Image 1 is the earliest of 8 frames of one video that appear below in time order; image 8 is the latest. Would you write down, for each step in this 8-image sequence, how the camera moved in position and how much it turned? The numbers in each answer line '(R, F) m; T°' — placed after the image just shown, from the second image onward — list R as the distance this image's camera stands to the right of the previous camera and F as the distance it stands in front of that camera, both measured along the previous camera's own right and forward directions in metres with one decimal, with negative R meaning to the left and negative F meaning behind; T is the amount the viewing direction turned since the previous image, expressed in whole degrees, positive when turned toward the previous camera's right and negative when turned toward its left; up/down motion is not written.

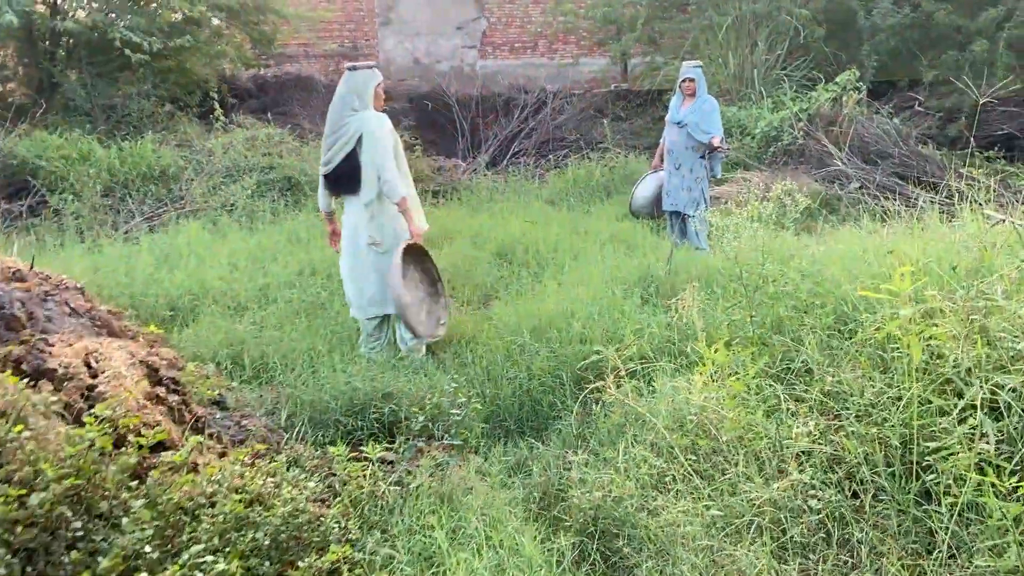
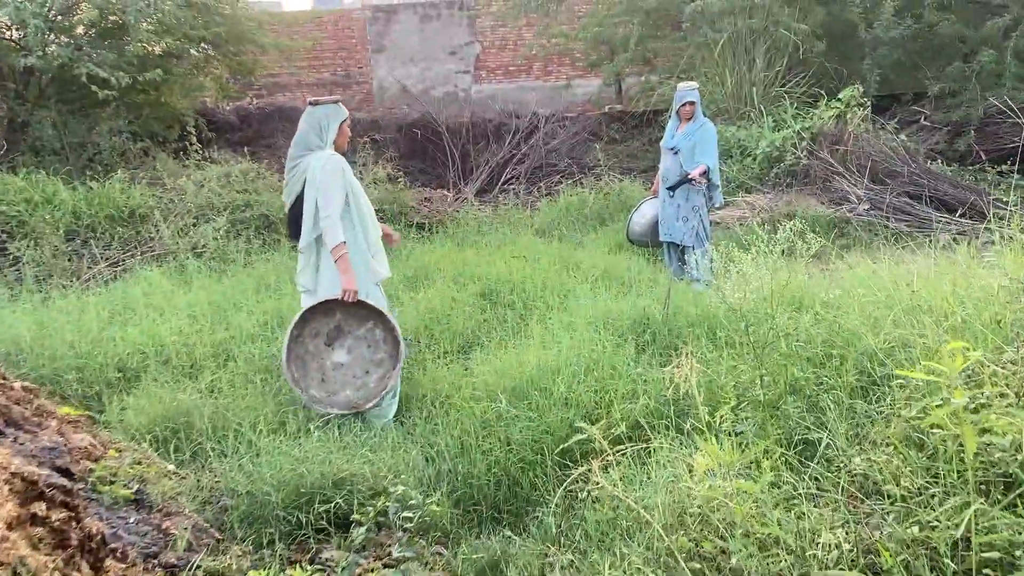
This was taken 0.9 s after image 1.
(+0.1, +0.4) m; 0°
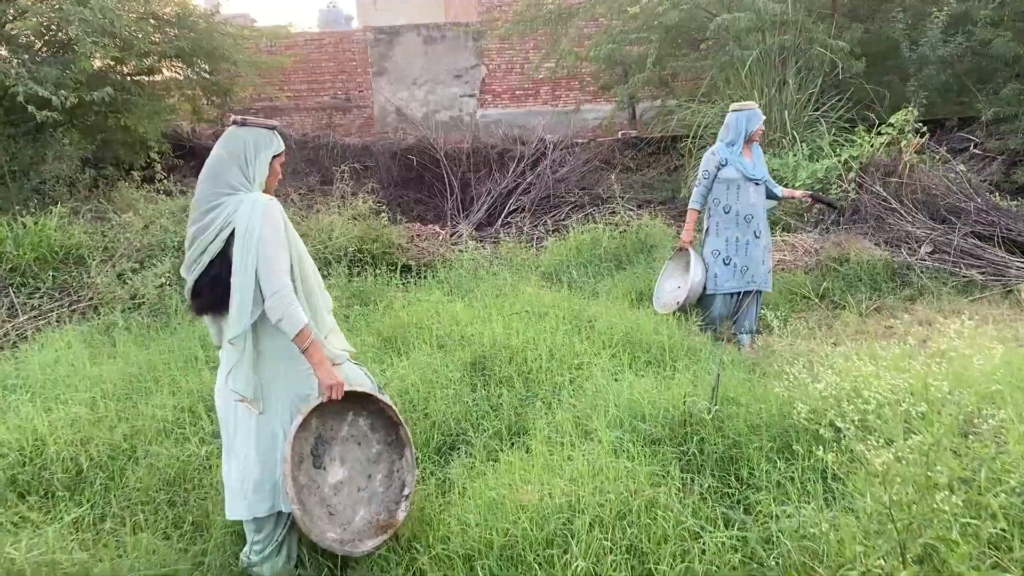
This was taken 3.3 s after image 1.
(0.0, +1.0) m; 0°
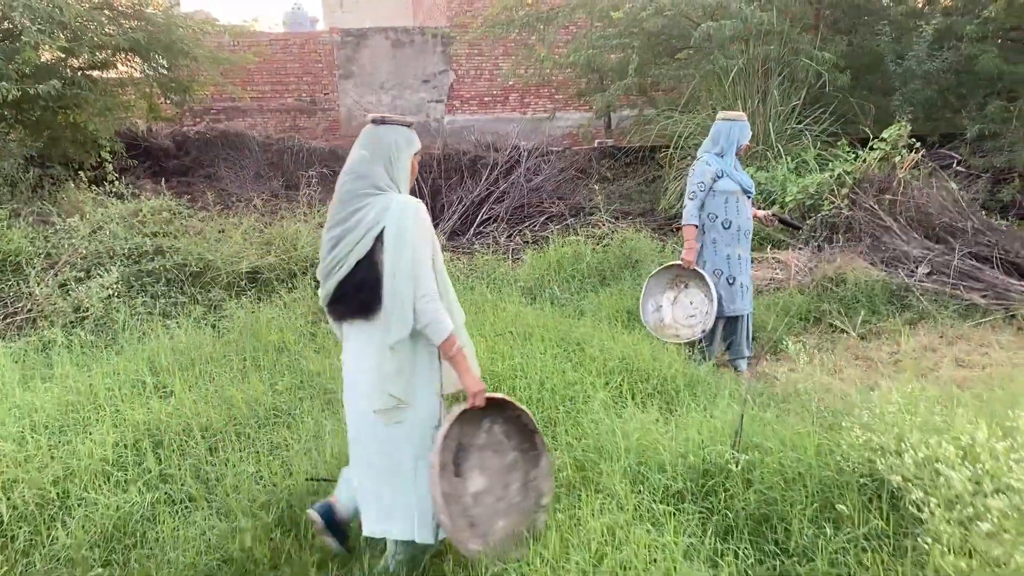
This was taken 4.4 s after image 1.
(-0.1, +0.4) m; +3°
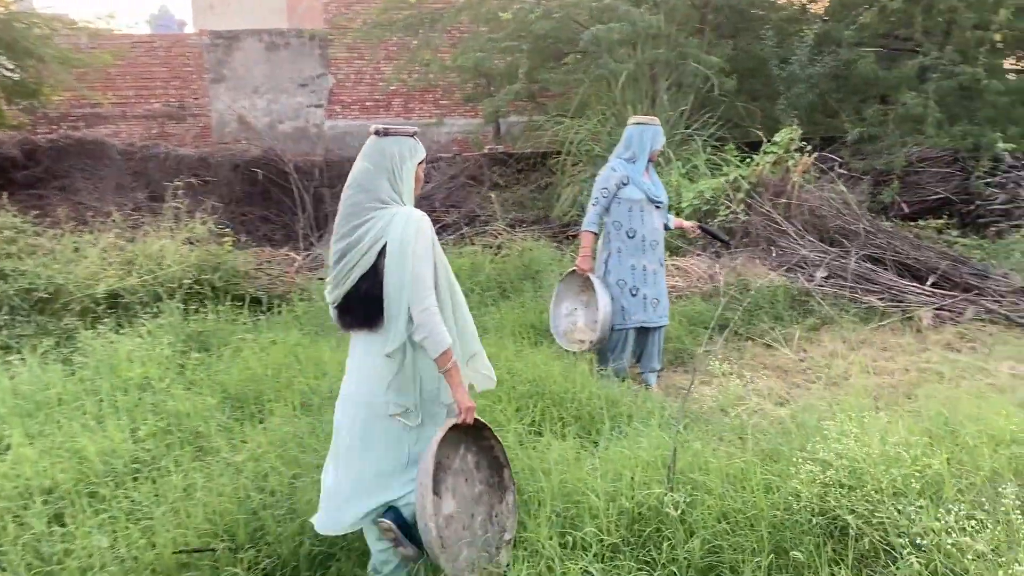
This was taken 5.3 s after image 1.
(0.0, +0.3) m; +7°
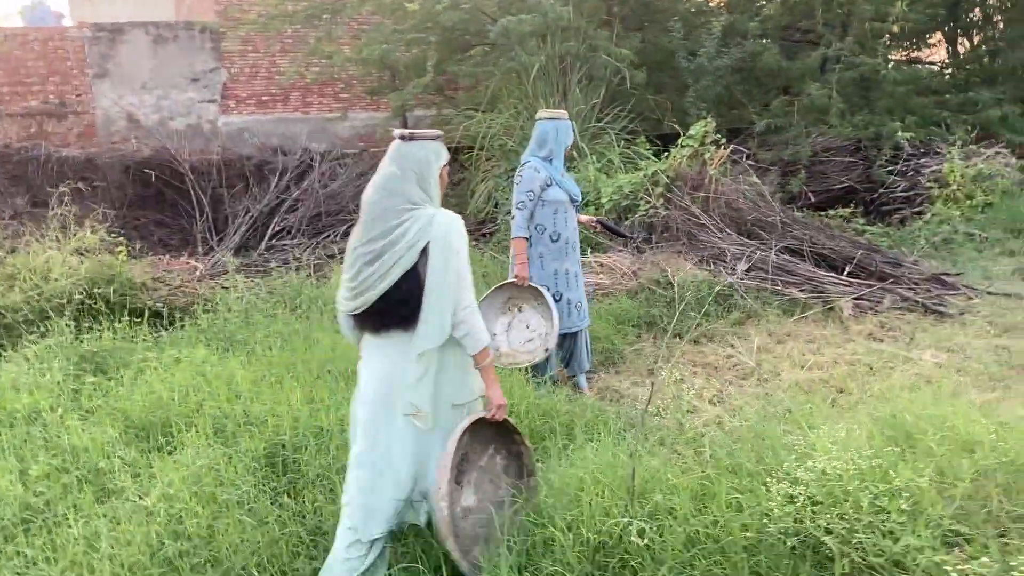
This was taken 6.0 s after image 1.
(-0.1, +0.2) m; +6°
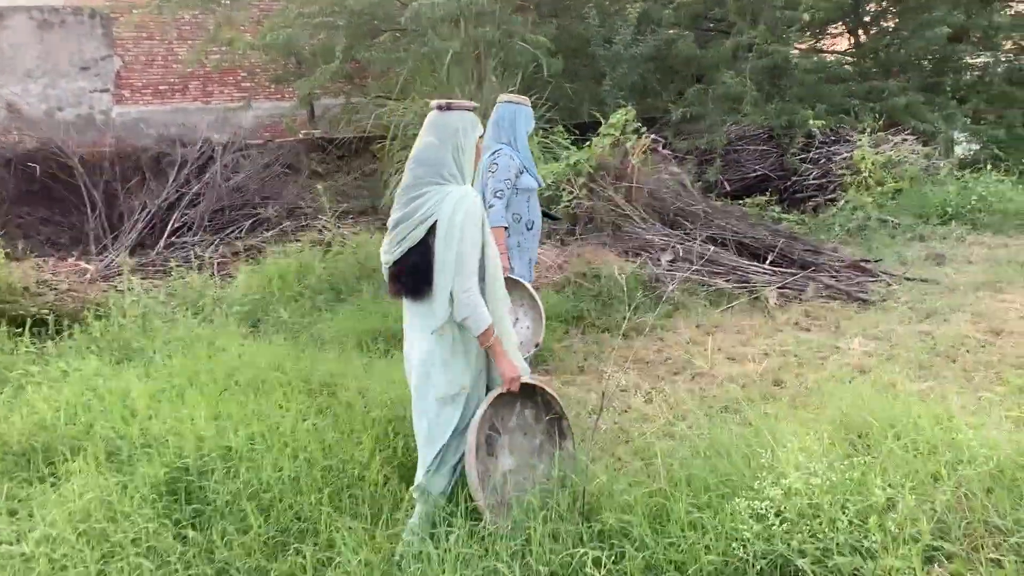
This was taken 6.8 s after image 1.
(0.0, +0.2) m; +6°
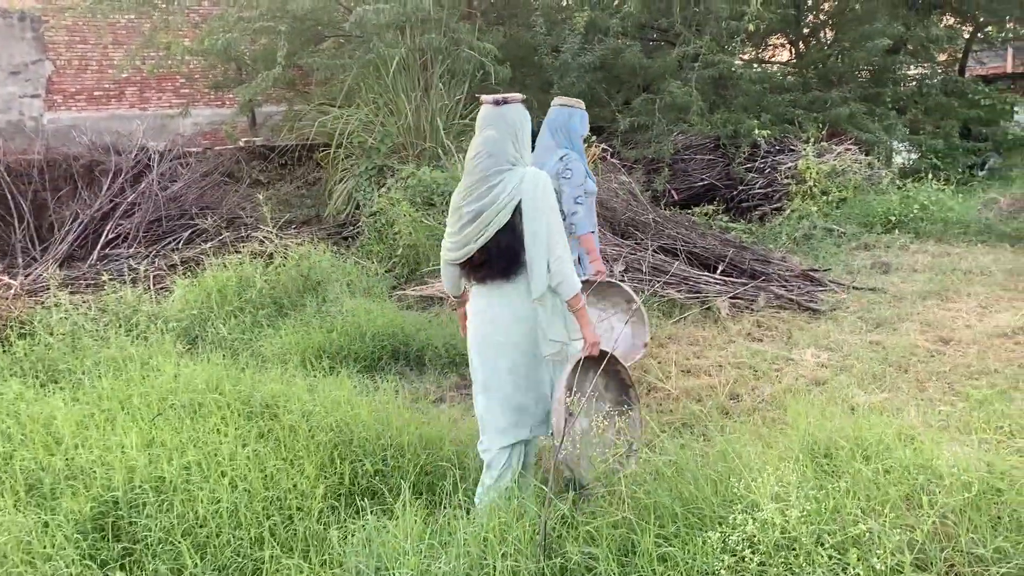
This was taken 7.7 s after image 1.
(0.0, +0.1) m; +4°
